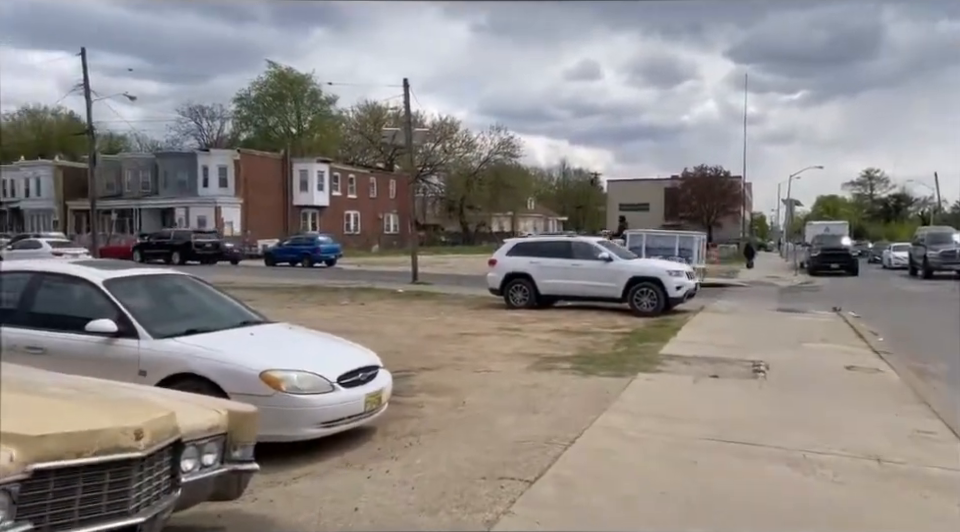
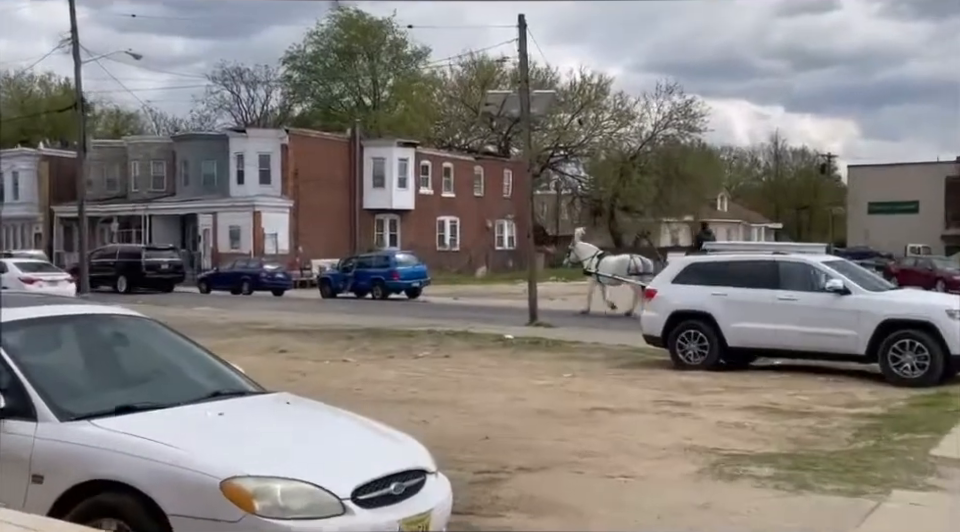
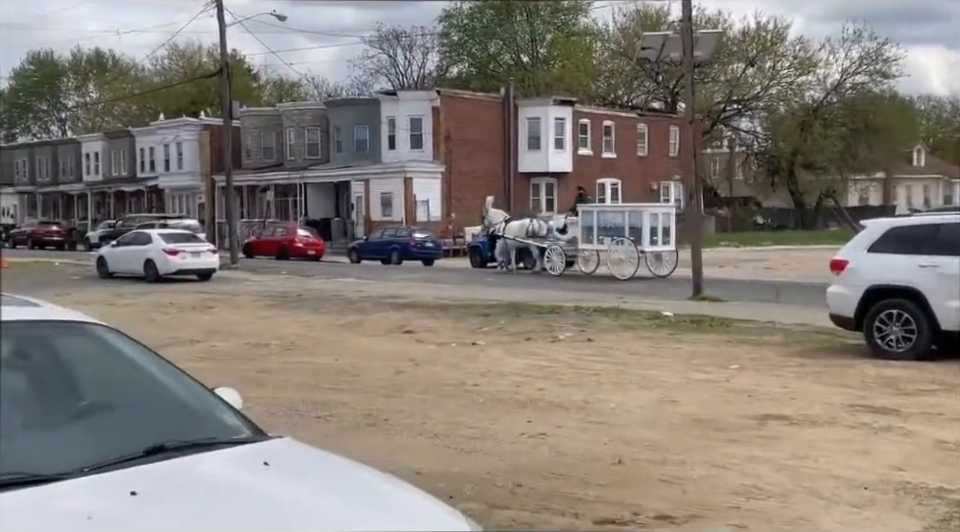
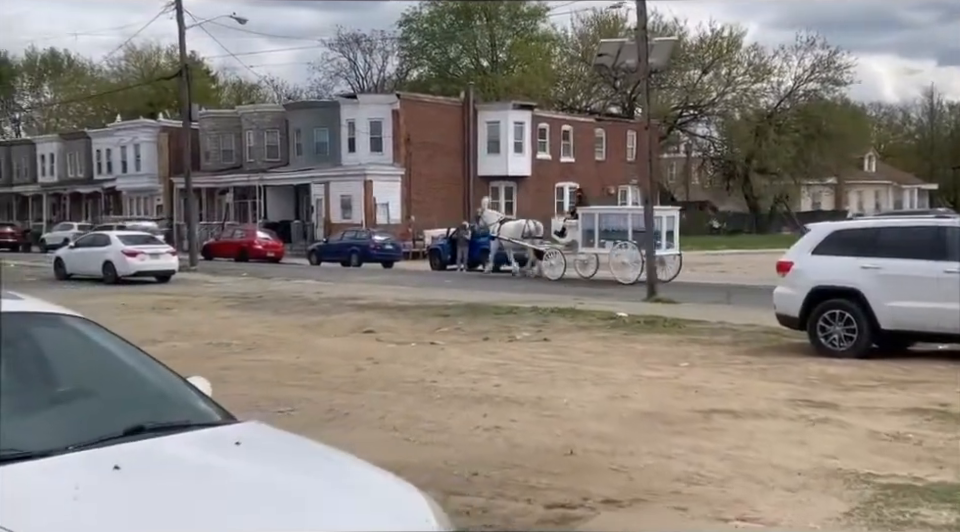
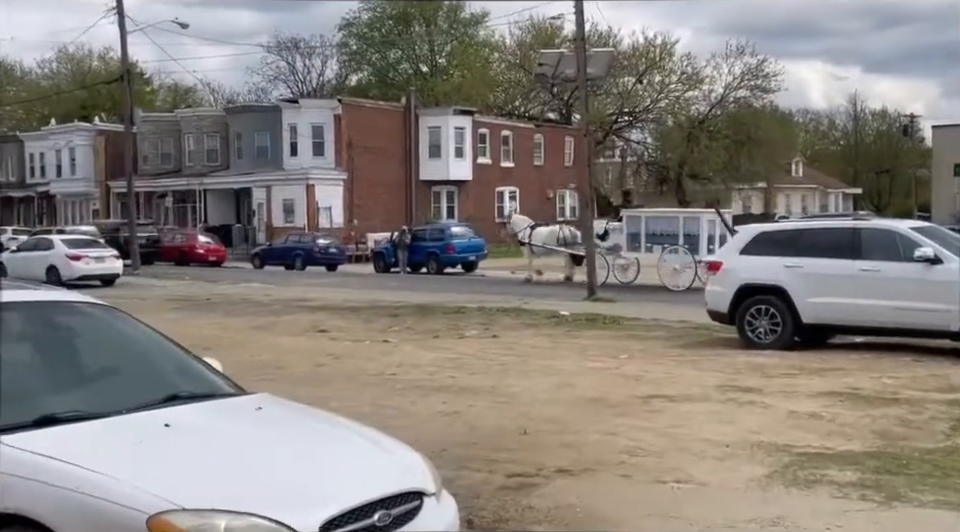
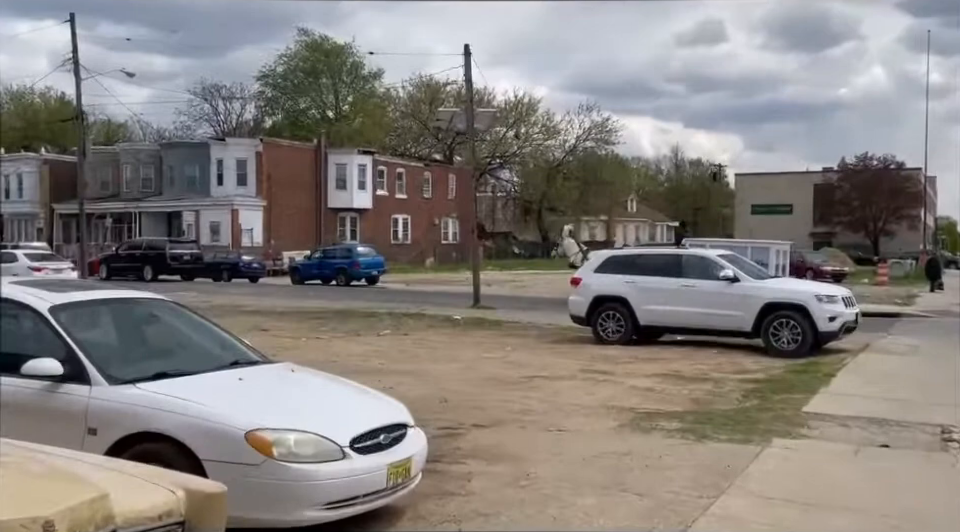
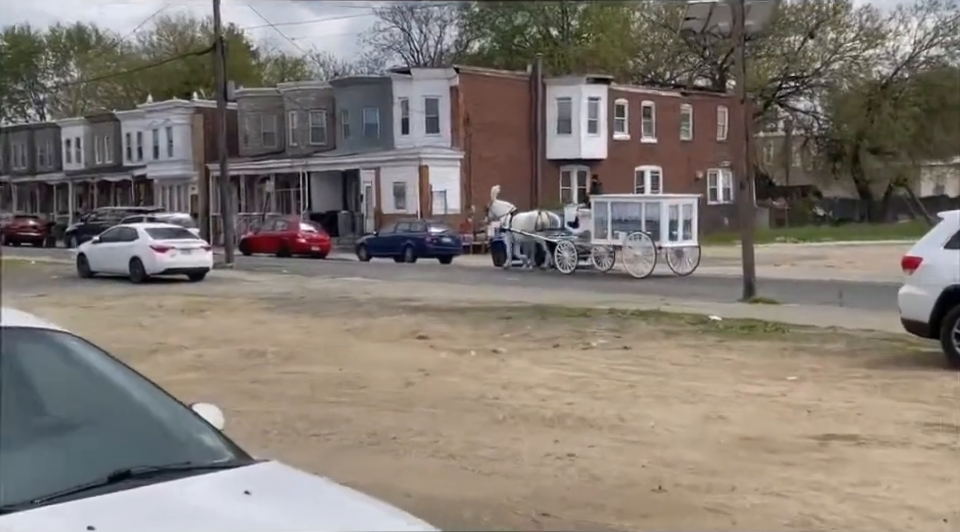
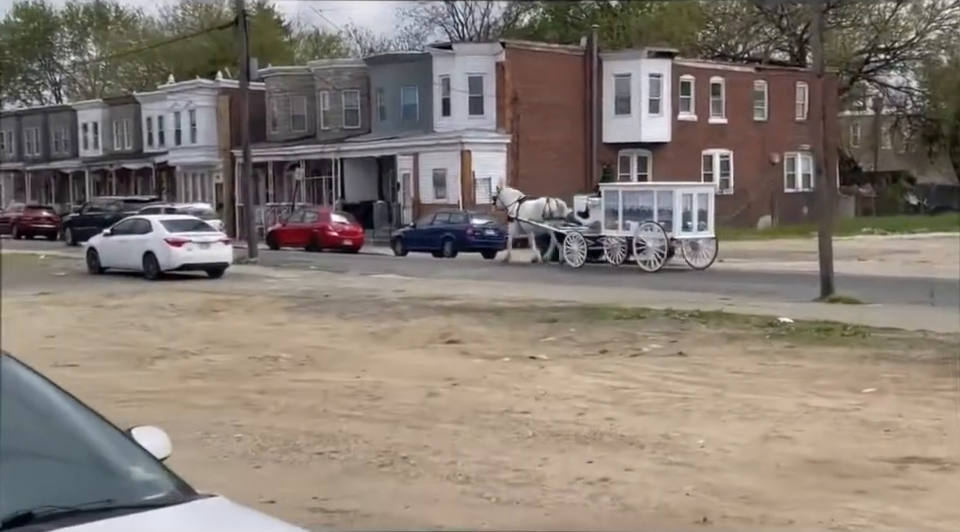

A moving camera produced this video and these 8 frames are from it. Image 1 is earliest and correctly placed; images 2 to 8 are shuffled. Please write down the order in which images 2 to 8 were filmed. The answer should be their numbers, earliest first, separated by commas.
6, 2, 5, 4, 3, 7, 8
